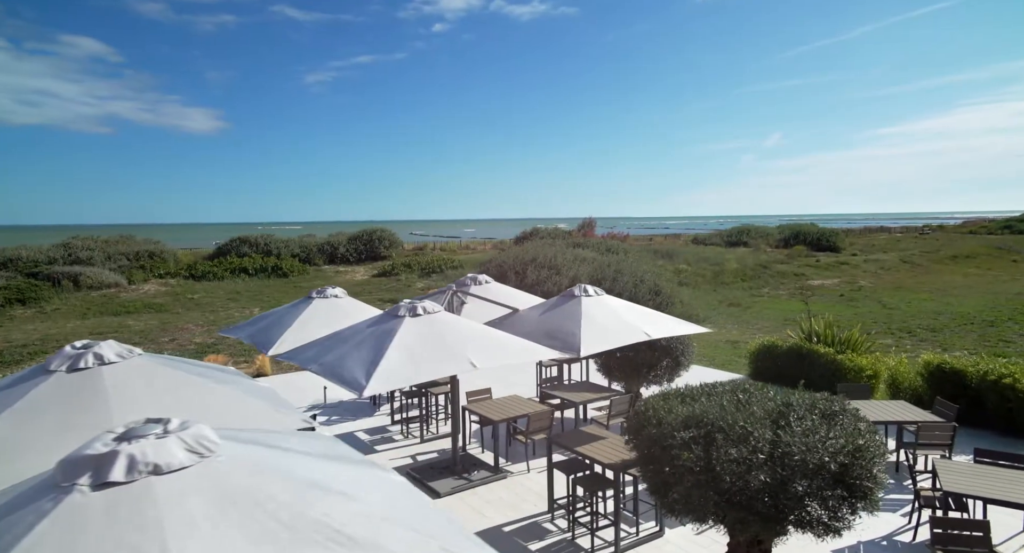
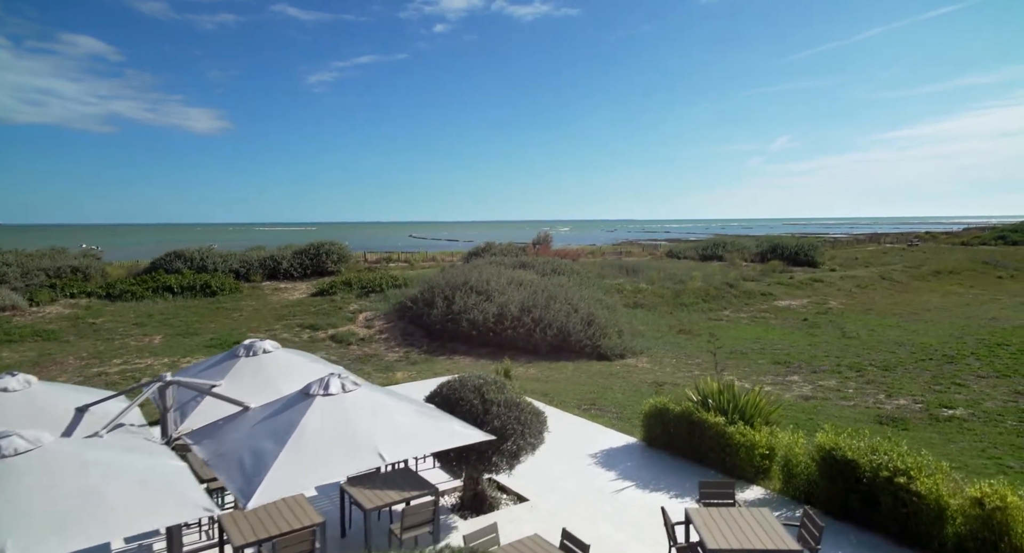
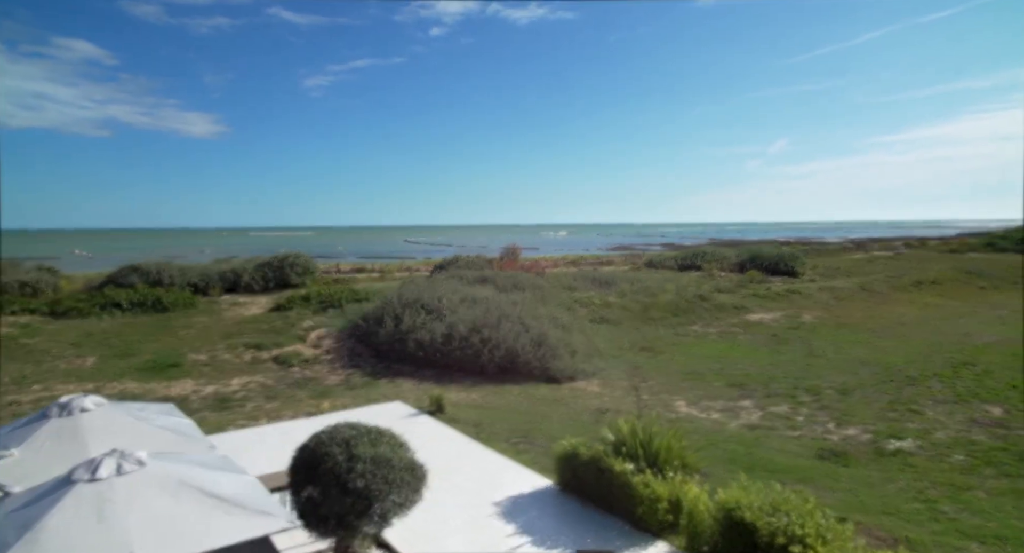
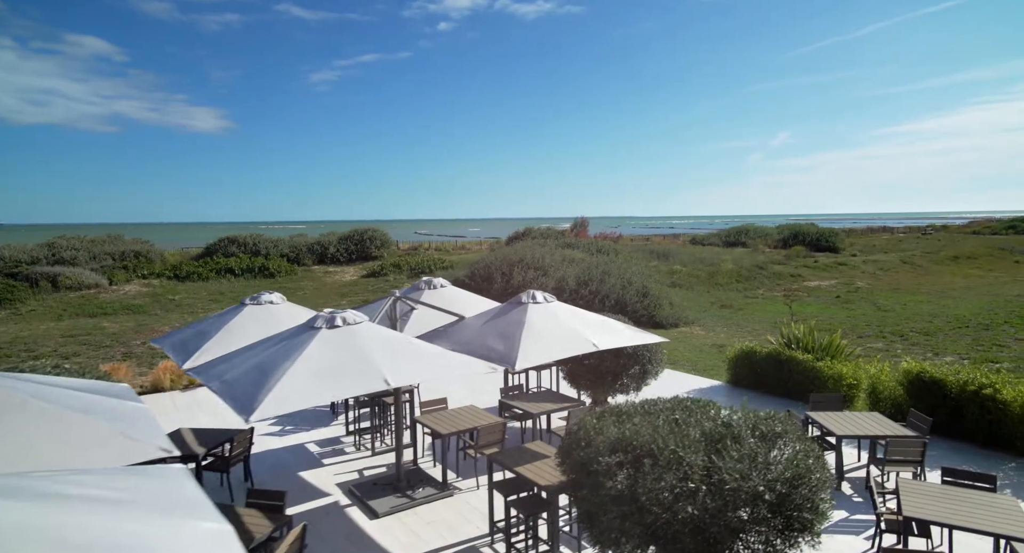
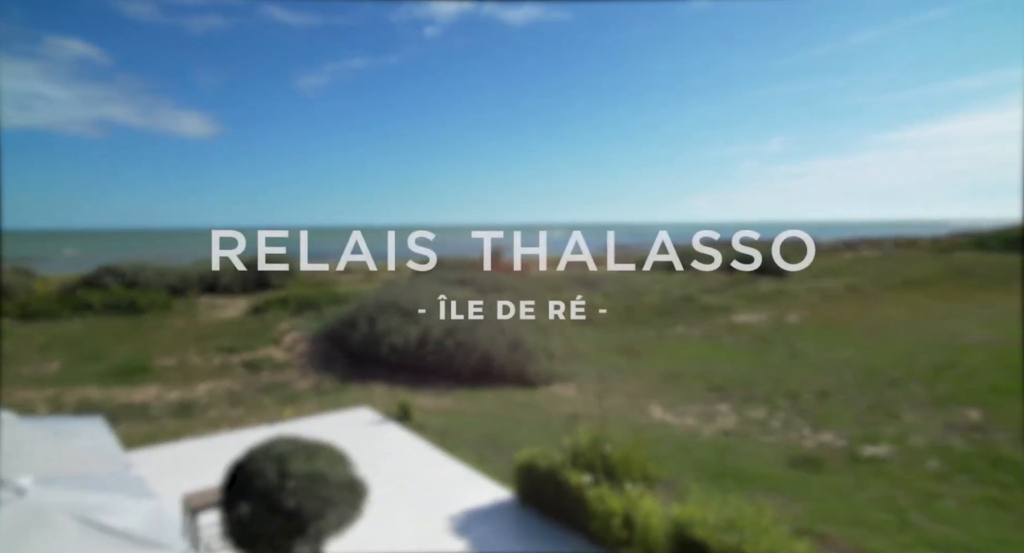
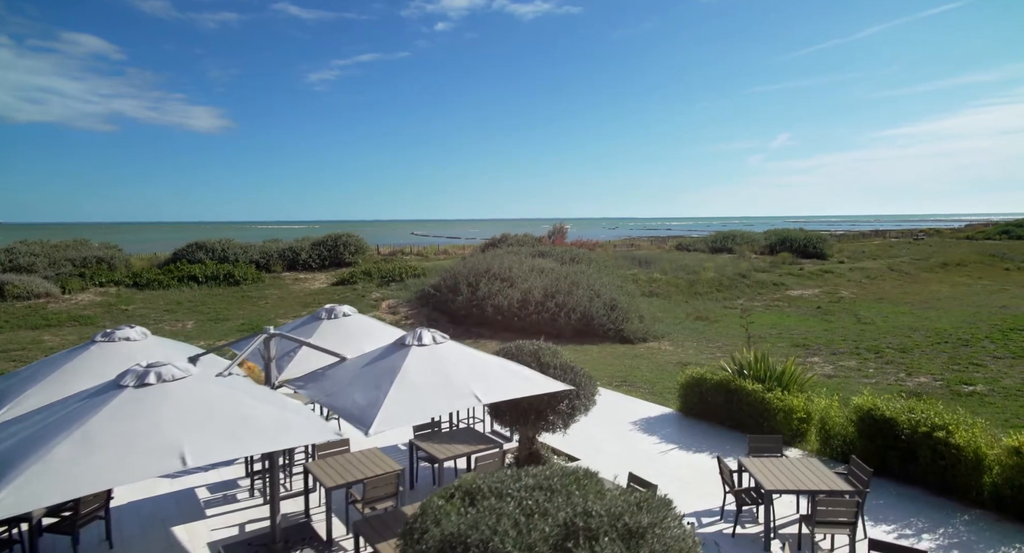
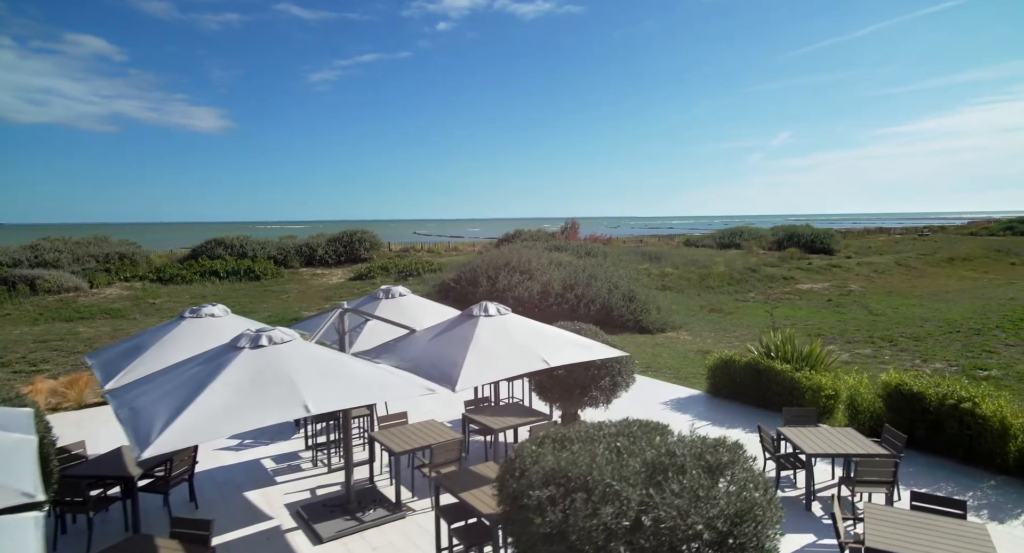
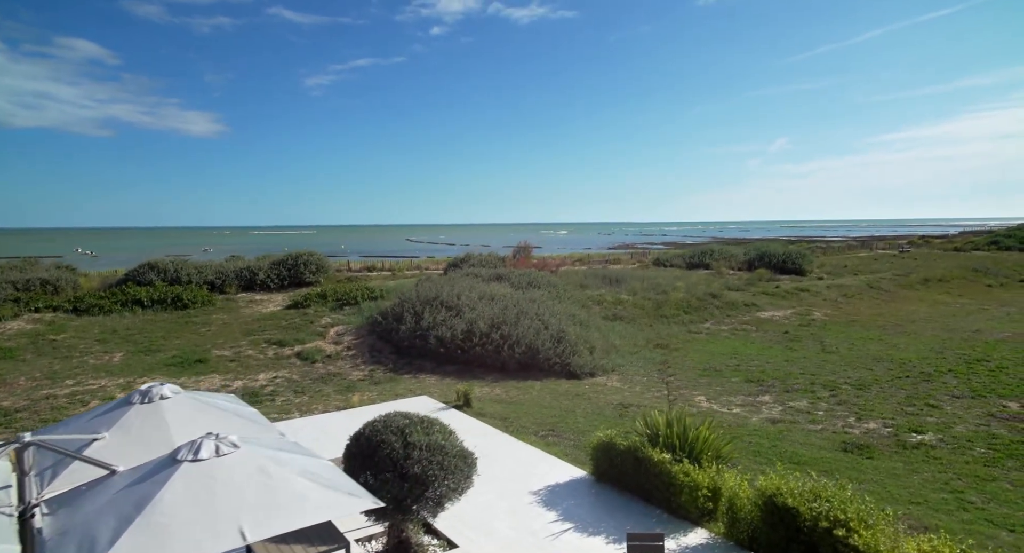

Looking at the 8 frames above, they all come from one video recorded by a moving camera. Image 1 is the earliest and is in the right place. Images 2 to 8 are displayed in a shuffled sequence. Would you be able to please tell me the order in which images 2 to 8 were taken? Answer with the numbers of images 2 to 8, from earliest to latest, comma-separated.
4, 7, 6, 2, 8, 3, 5
